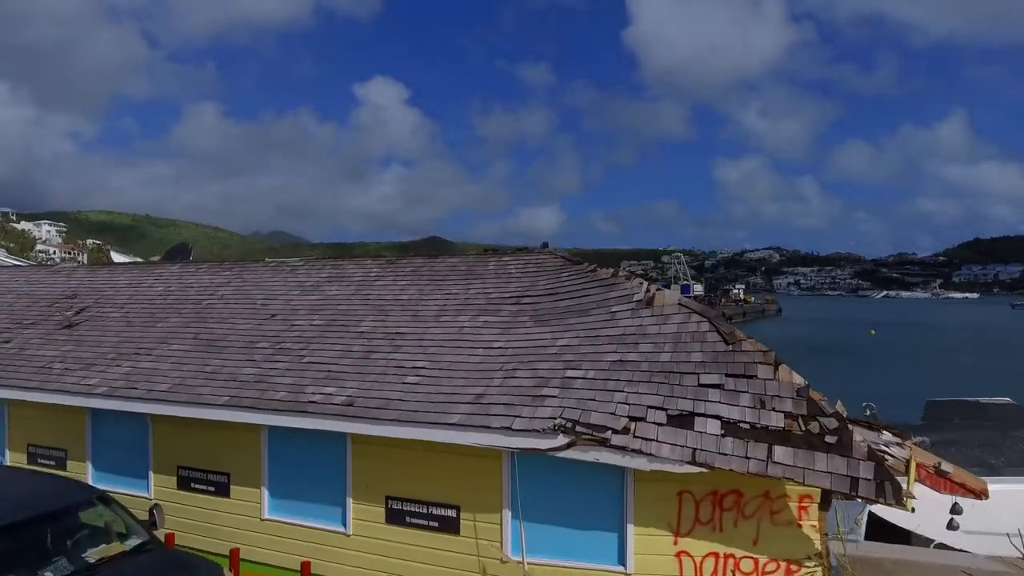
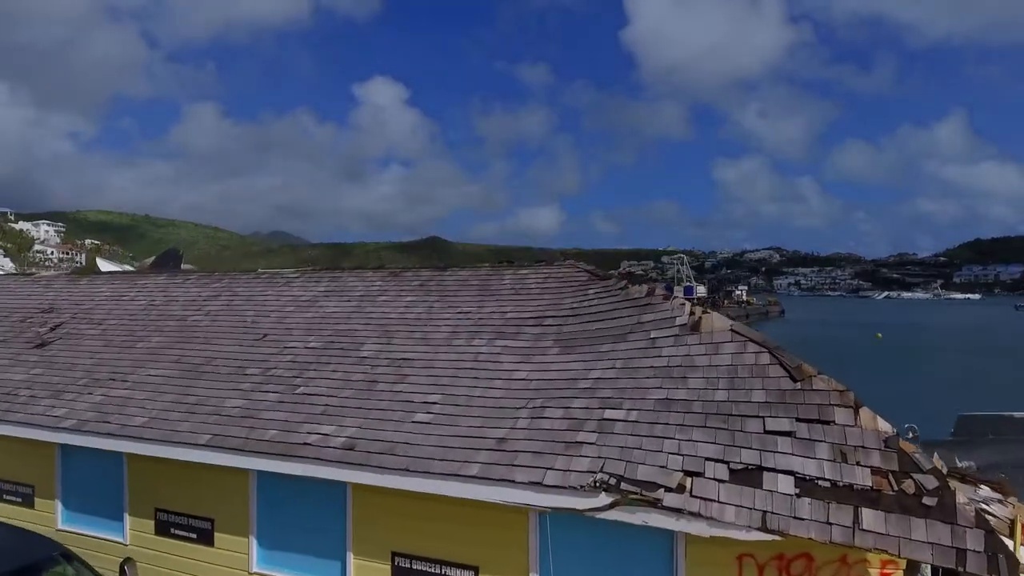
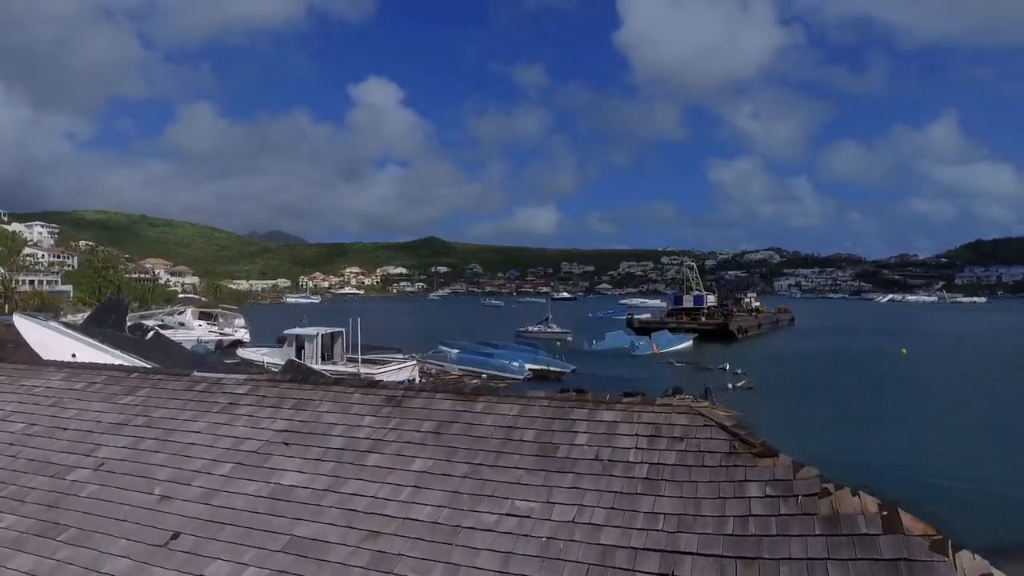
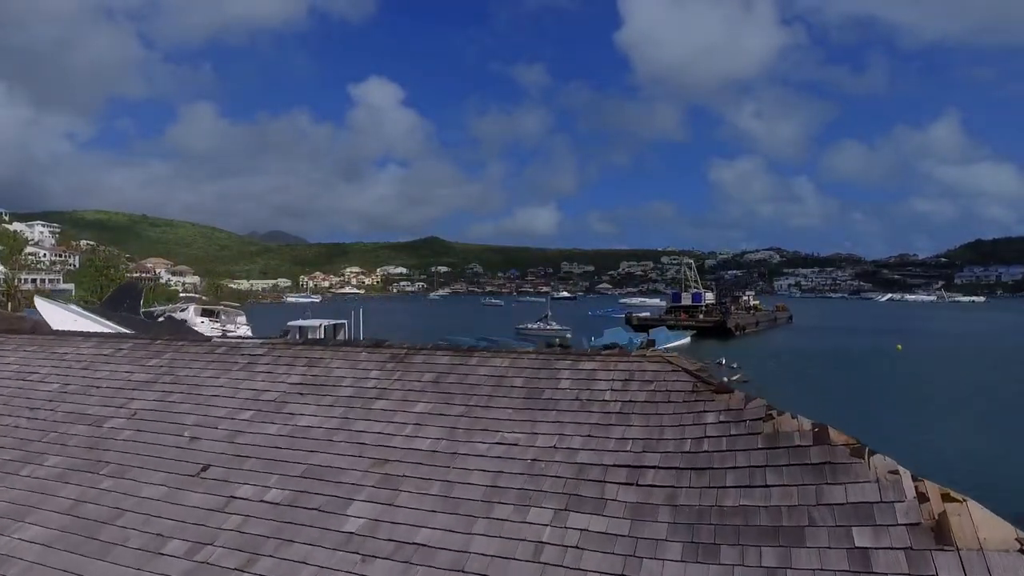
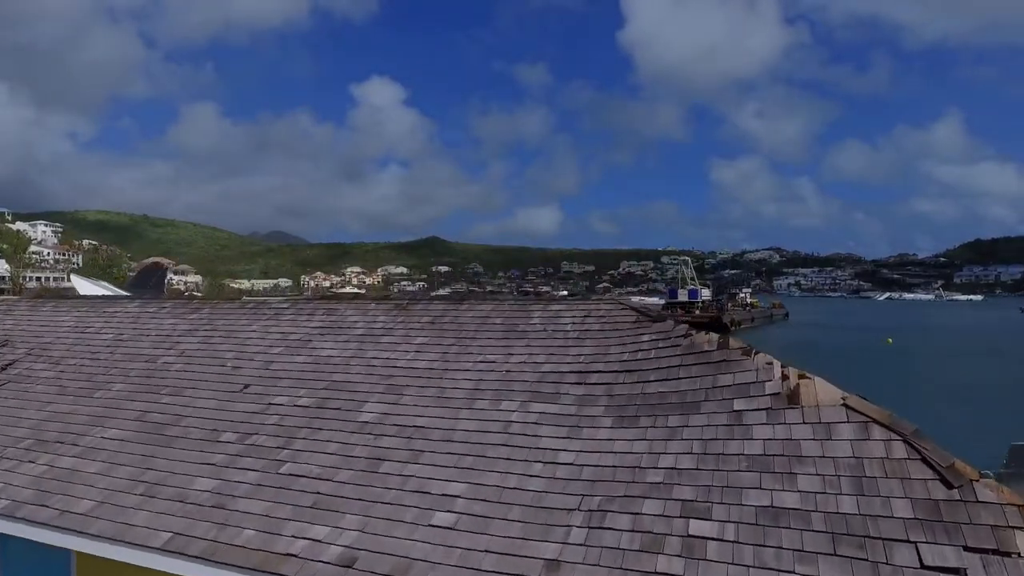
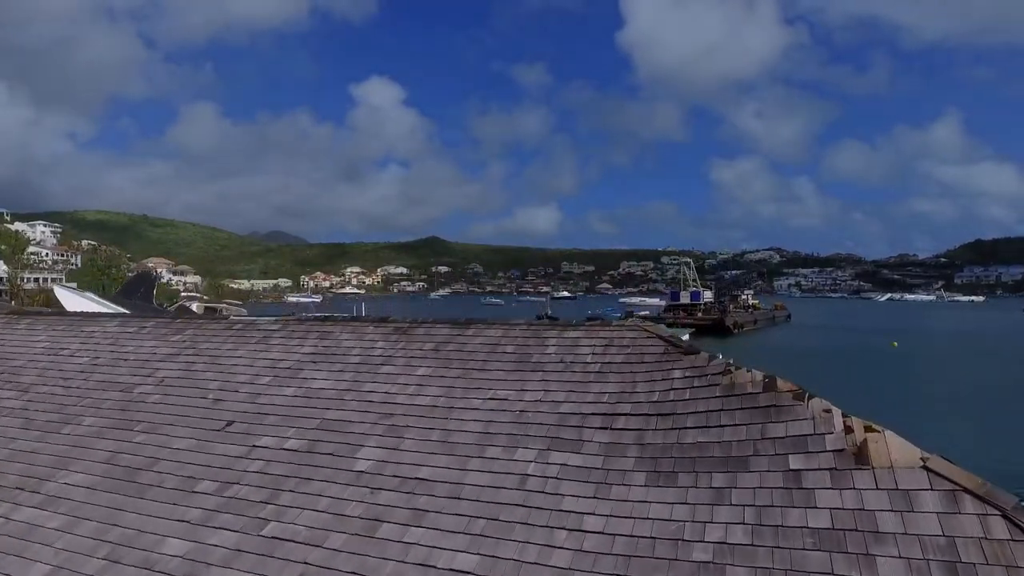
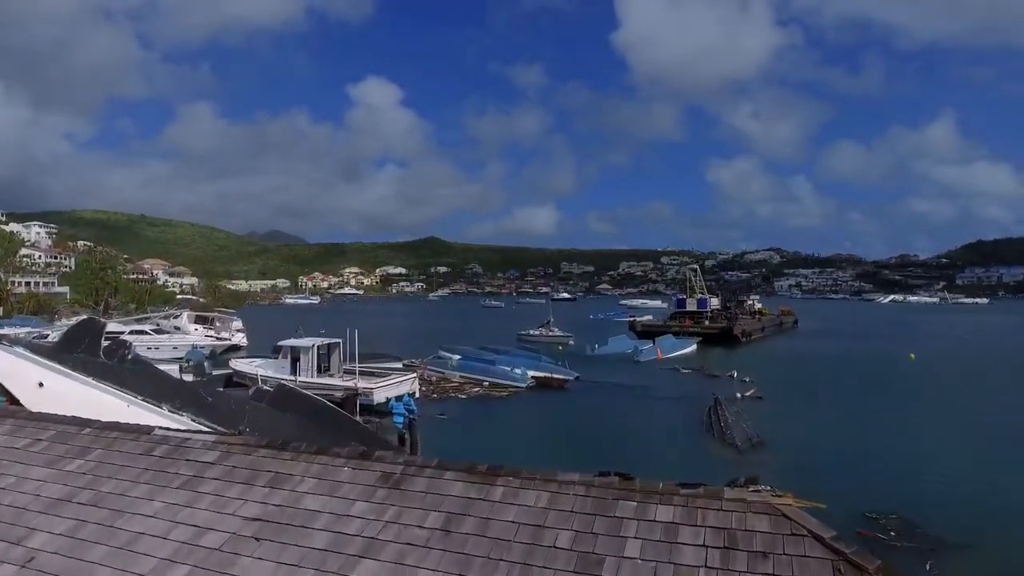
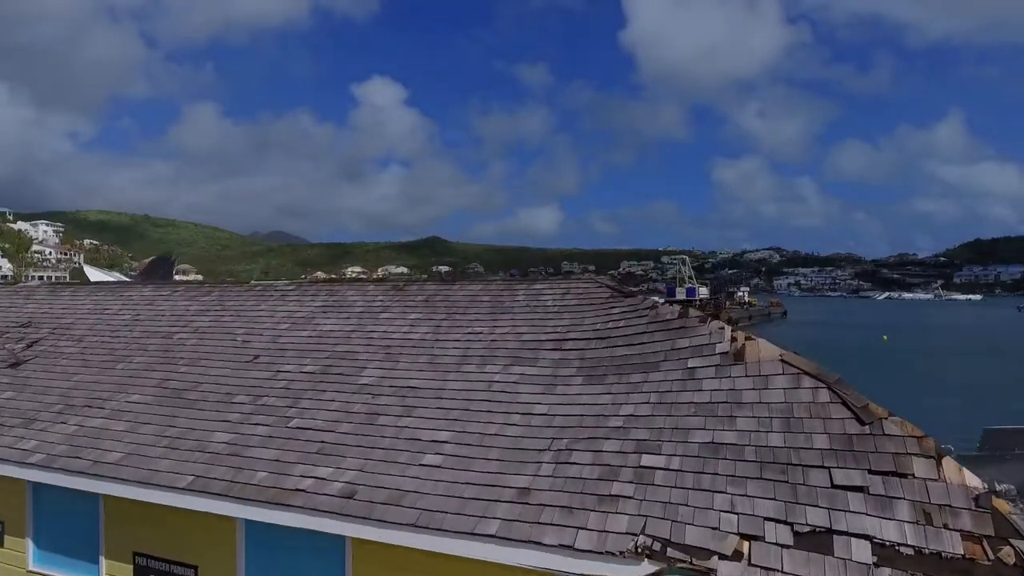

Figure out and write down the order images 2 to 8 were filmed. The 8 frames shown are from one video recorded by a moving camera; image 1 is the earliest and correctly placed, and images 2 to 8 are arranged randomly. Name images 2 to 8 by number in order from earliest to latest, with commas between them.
2, 8, 5, 6, 4, 3, 7
